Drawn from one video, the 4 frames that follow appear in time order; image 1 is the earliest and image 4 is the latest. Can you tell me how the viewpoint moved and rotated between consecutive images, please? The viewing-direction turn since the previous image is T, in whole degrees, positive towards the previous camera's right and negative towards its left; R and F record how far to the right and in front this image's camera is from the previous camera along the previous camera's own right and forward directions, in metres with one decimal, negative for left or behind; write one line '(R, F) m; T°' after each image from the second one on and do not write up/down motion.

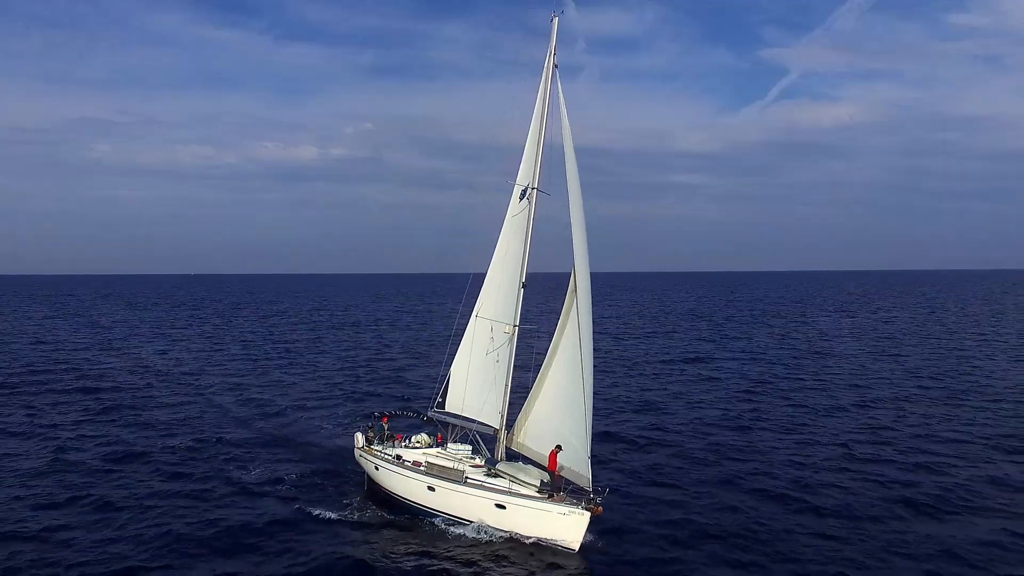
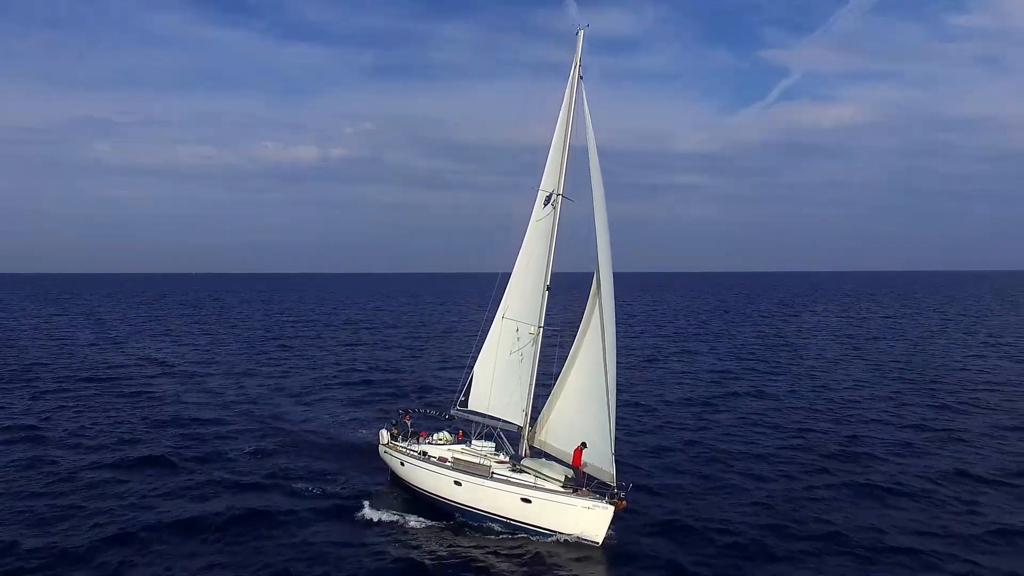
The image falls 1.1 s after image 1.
(-0.6, -0.2) m; 0°
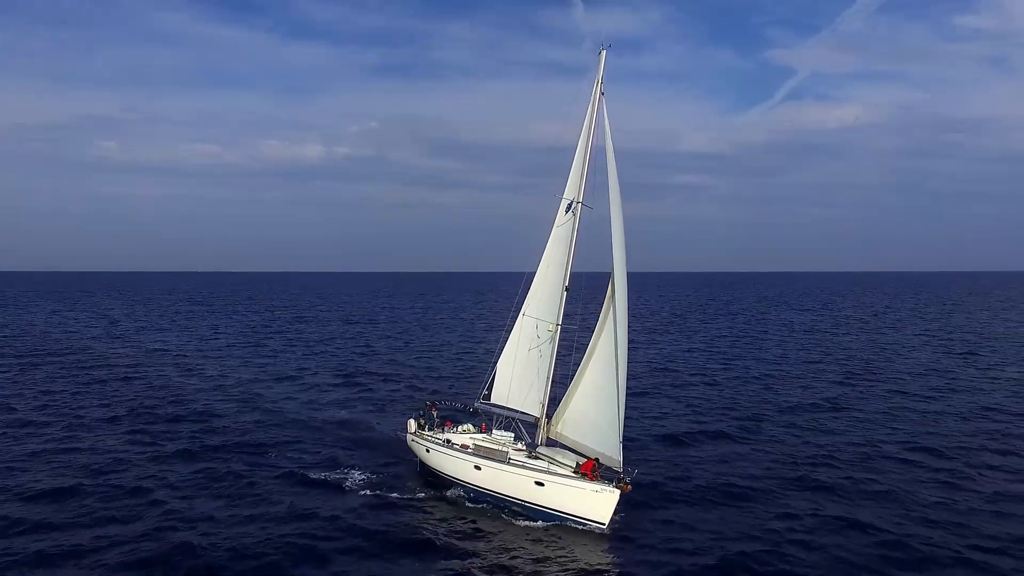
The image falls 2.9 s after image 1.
(-0.3, -0.8) m; 0°
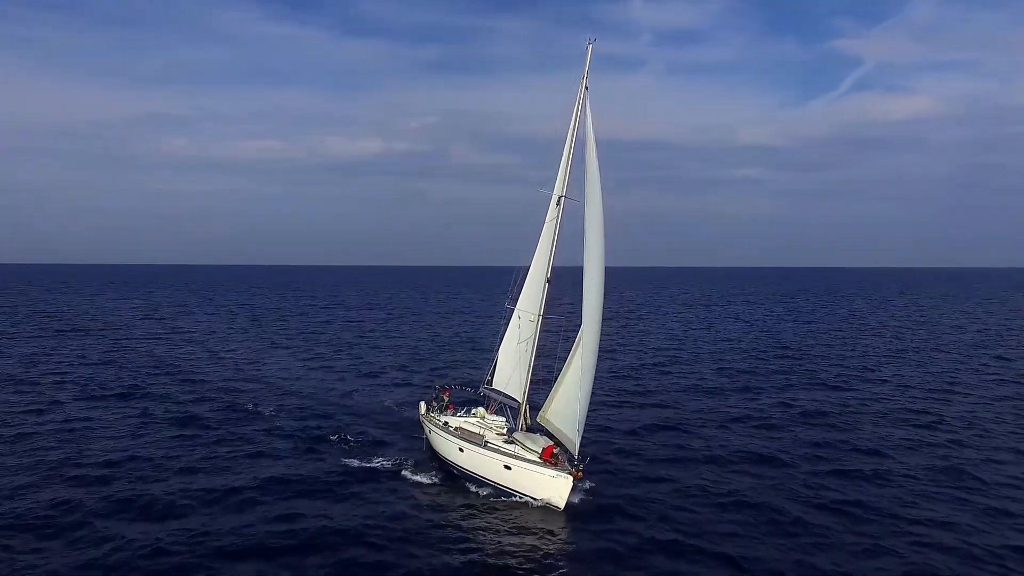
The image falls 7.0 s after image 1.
(+1.6, -0.9) m; -4°
